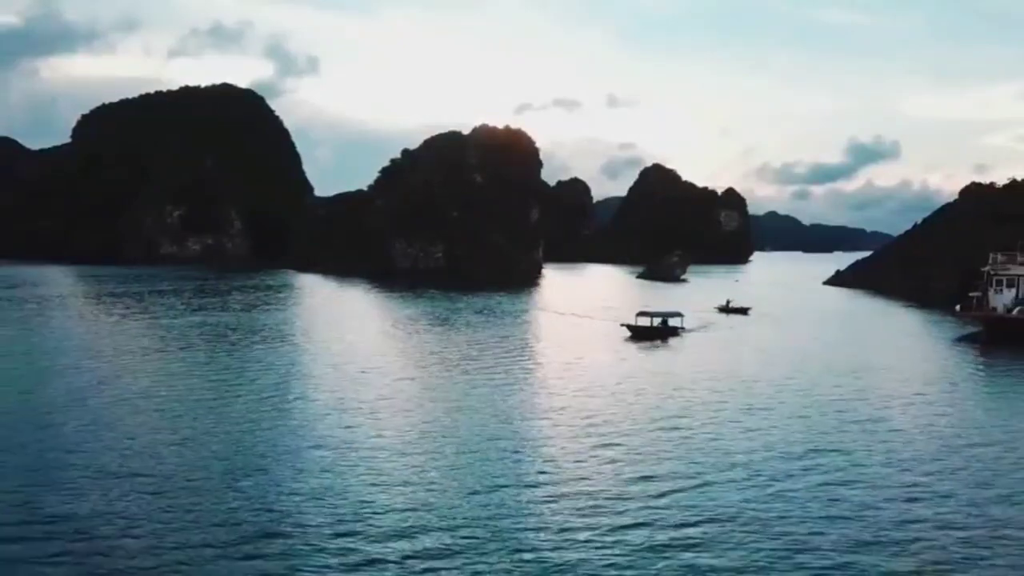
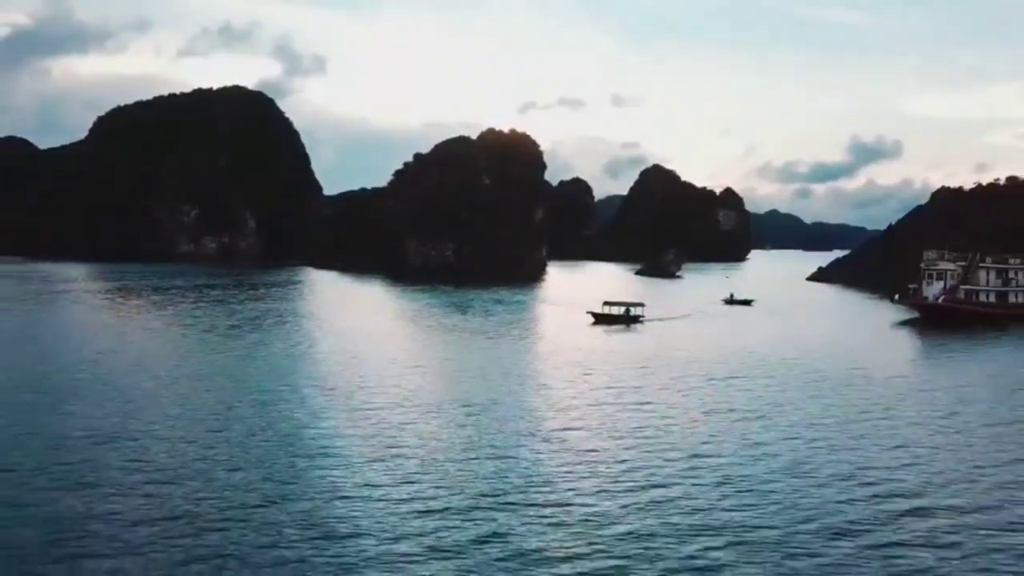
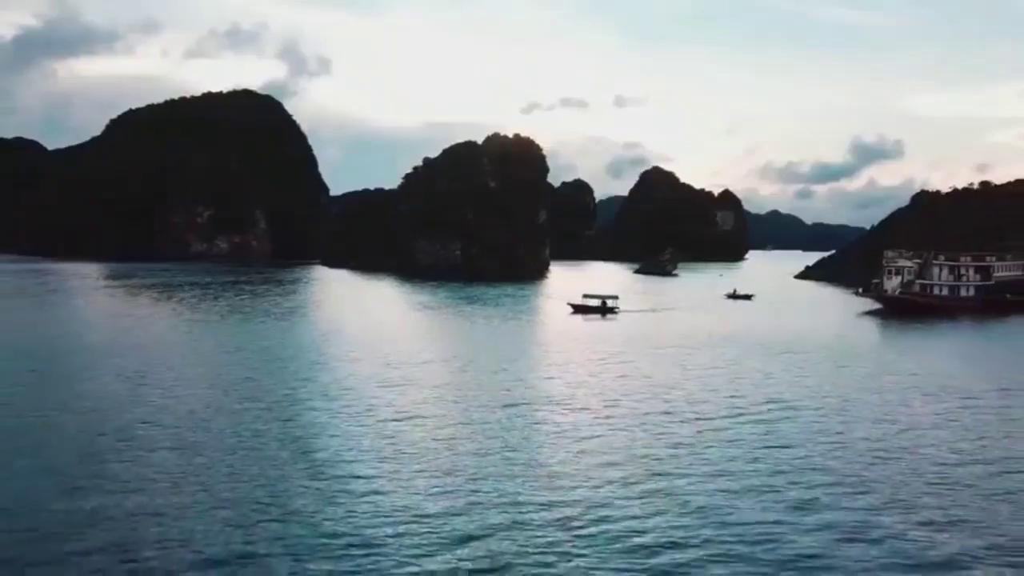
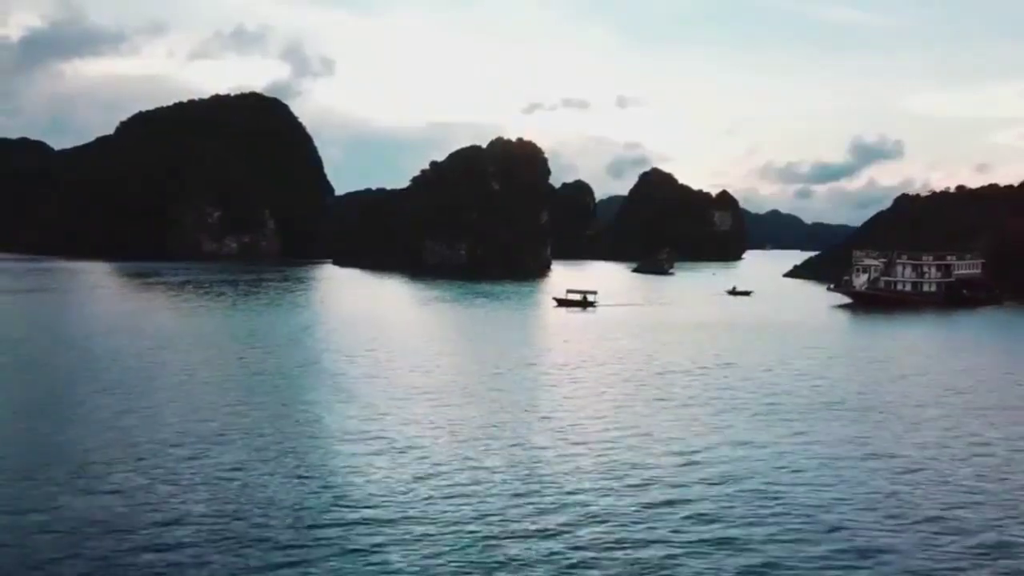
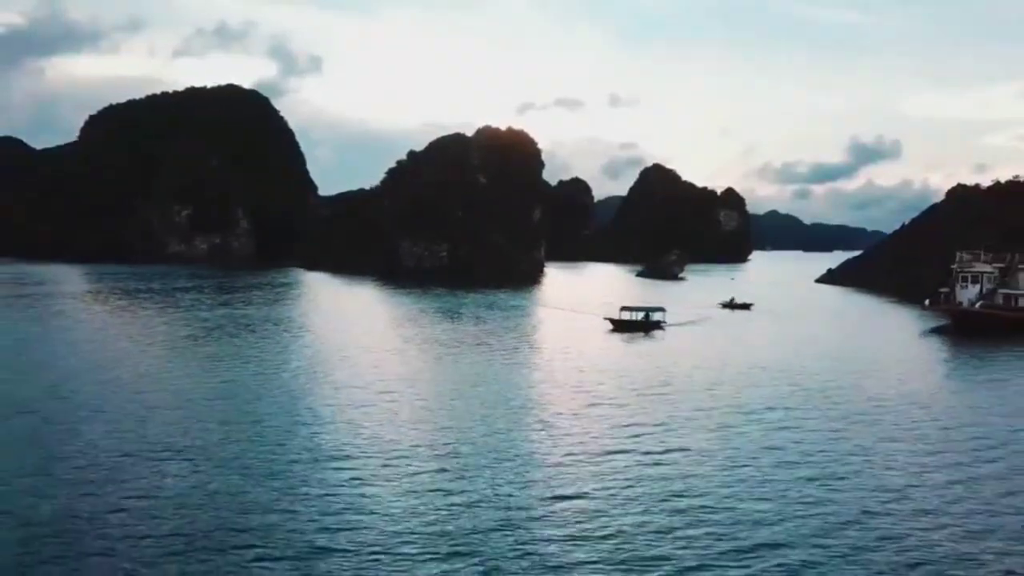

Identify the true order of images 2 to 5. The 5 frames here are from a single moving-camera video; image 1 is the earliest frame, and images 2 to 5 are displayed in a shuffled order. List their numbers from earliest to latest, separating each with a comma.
5, 2, 3, 4
